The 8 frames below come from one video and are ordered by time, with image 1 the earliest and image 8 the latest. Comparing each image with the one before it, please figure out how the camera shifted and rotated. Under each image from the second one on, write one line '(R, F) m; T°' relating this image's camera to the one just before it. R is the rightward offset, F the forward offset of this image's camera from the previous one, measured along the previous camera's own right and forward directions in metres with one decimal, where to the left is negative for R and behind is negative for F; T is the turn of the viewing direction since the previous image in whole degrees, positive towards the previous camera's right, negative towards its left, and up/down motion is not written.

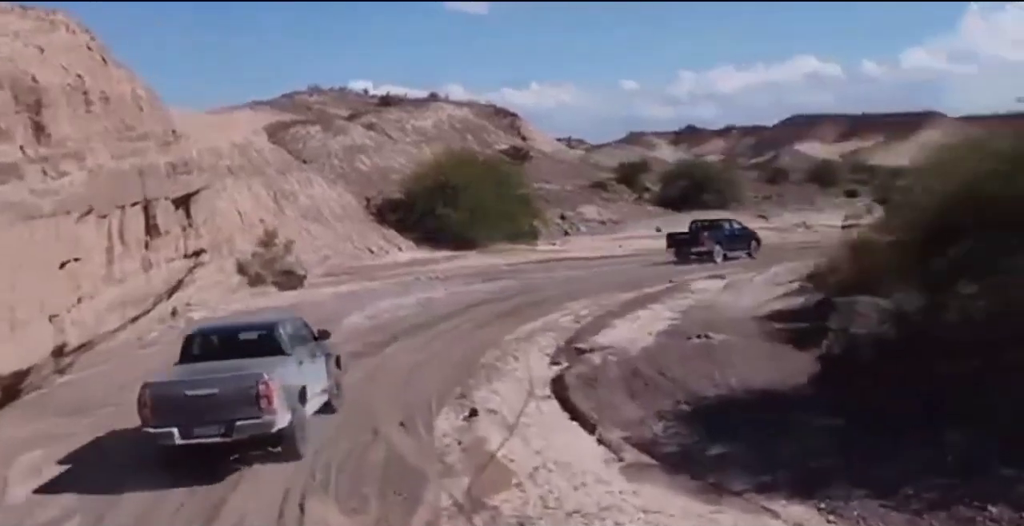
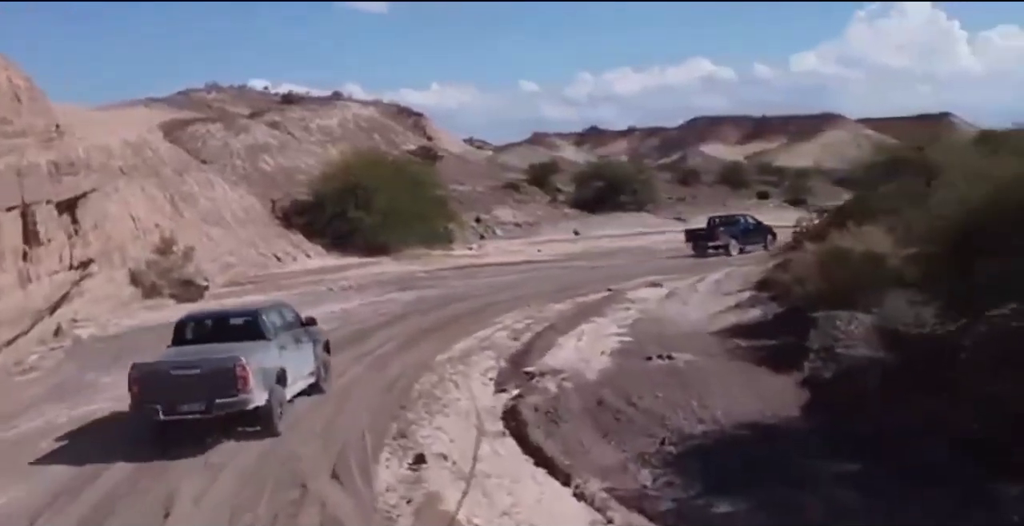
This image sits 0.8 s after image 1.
(-0.7, +2.9) m; +5°
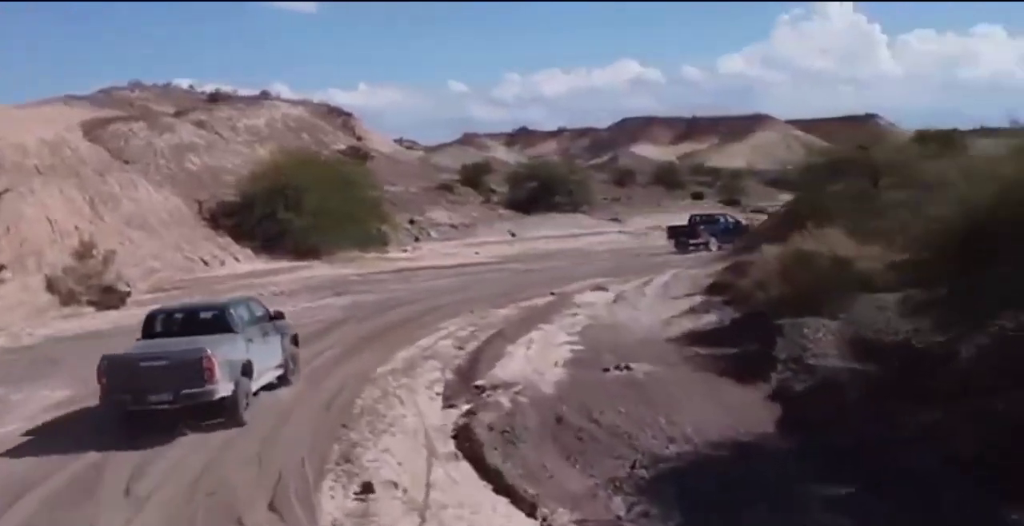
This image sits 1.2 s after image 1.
(-0.3, +1.4) m; +3°
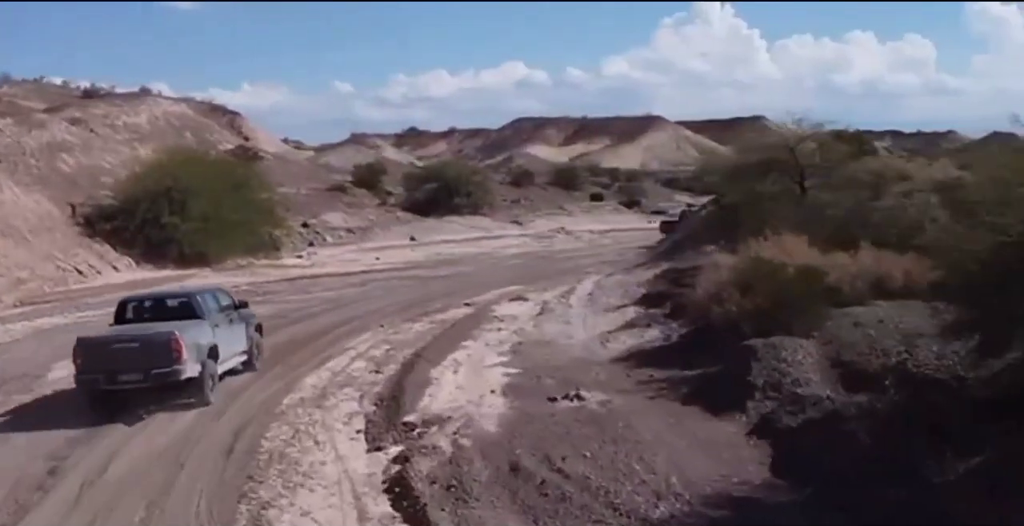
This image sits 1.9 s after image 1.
(-0.7, +2.8) m; +5°
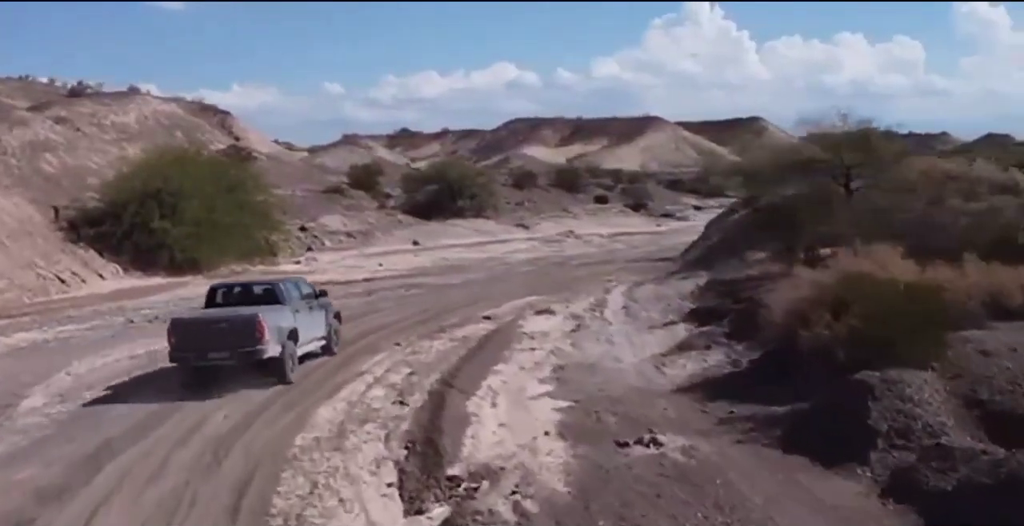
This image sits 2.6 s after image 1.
(-0.9, +3.0) m; 0°
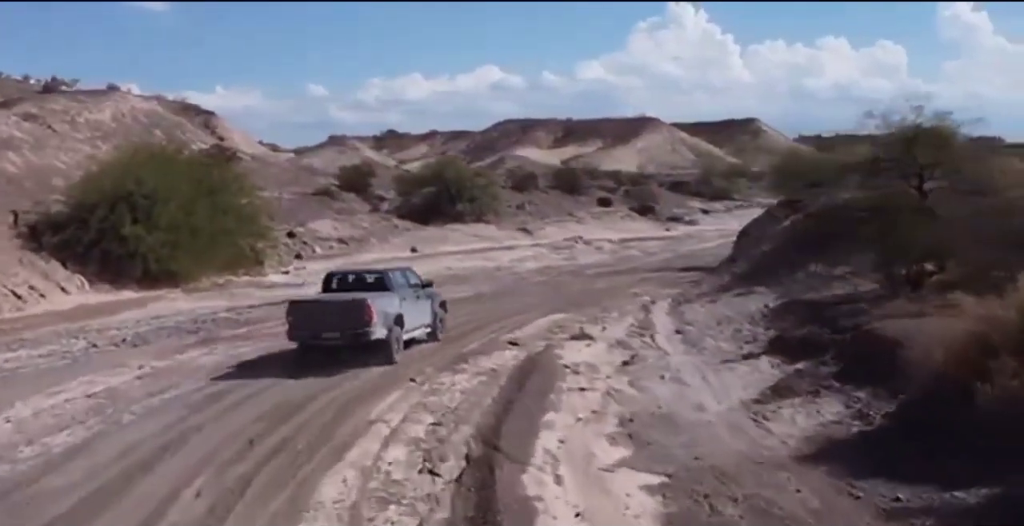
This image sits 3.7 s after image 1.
(-1.0, +4.6) m; +1°
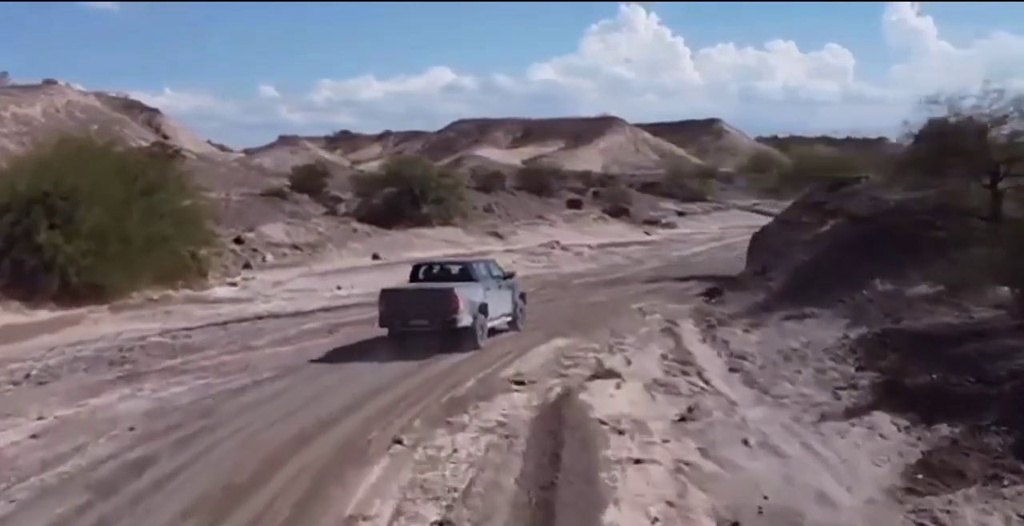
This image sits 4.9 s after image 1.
(-0.9, +5.3) m; +2°
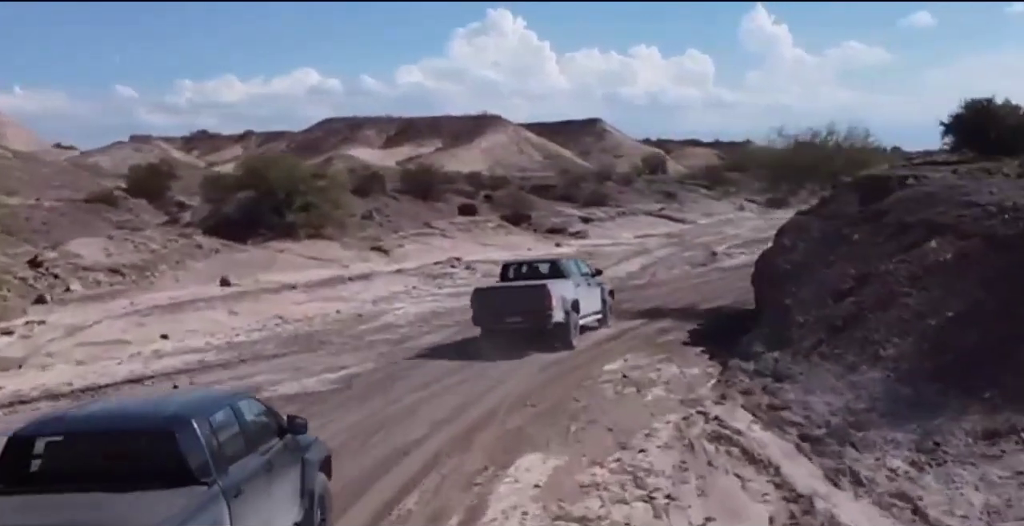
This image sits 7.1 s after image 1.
(-0.9, +11.4) m; +6°
